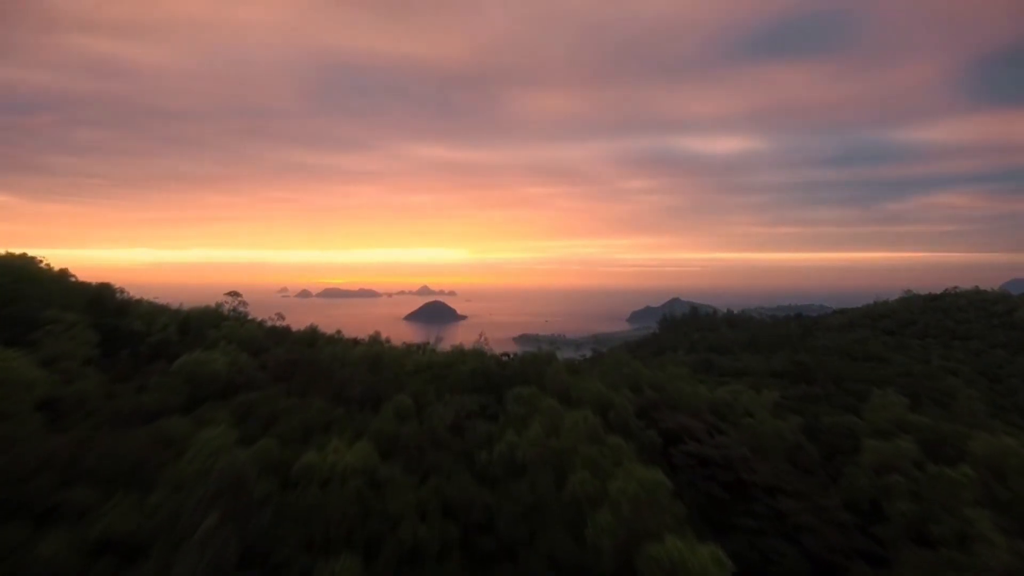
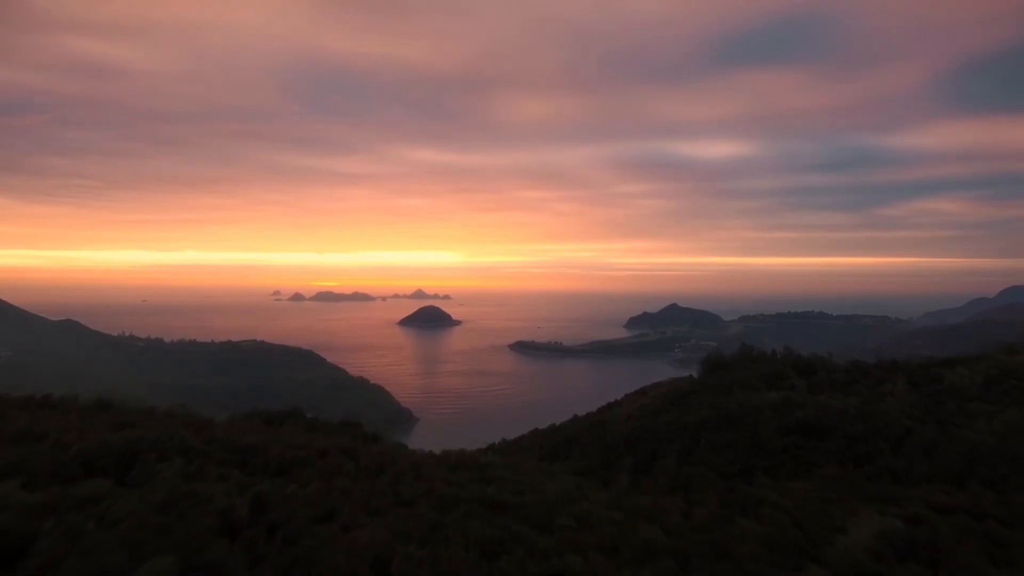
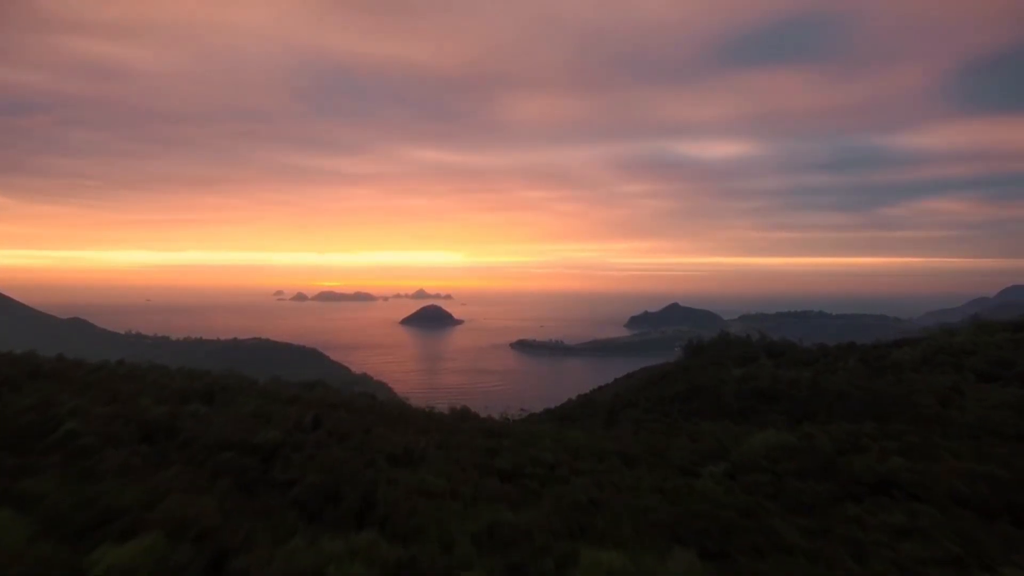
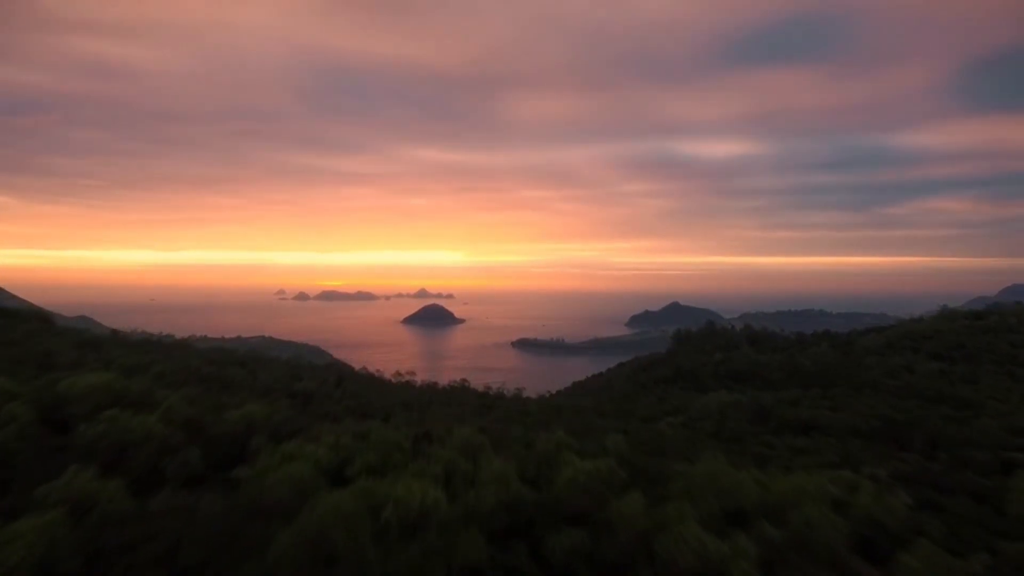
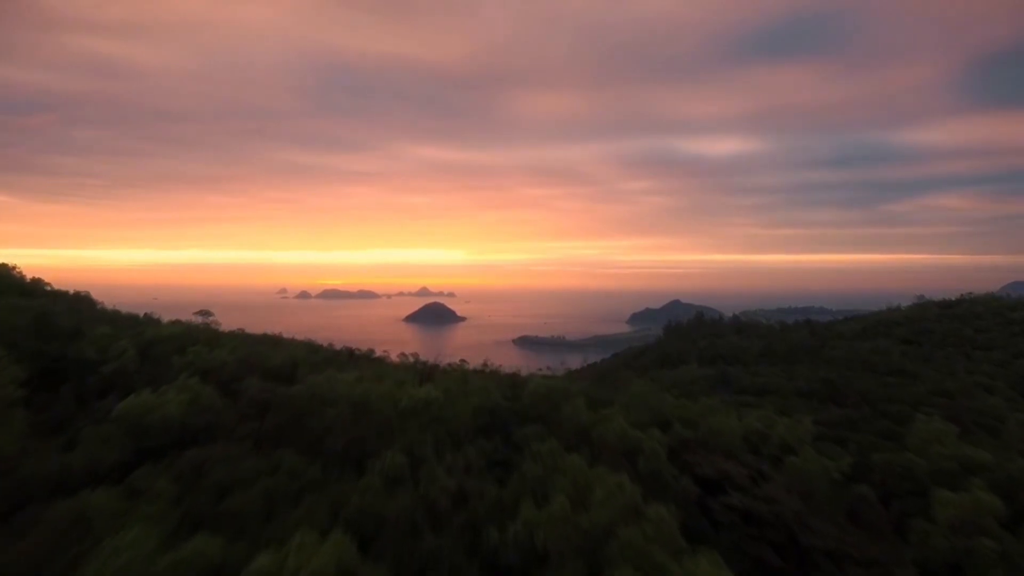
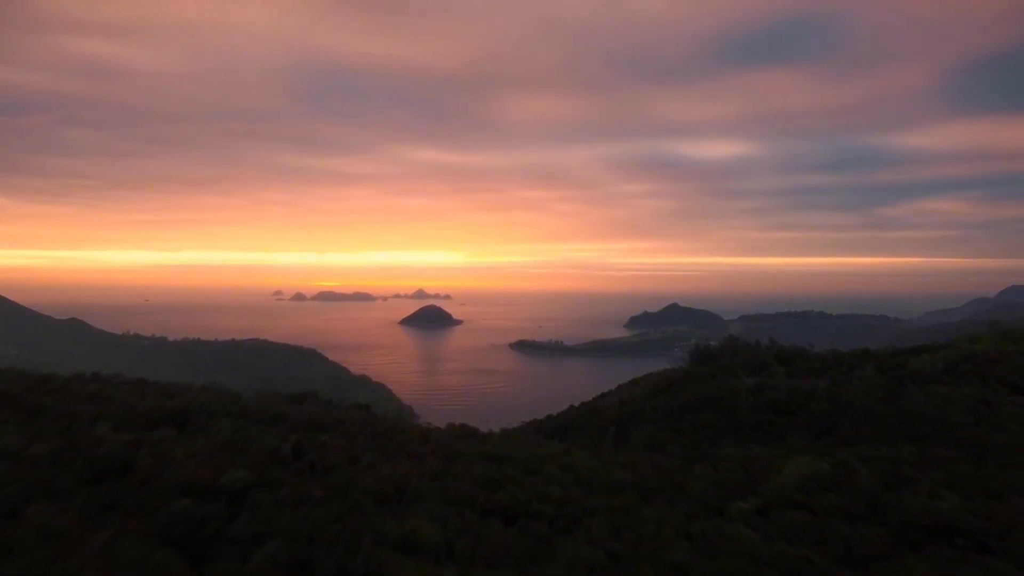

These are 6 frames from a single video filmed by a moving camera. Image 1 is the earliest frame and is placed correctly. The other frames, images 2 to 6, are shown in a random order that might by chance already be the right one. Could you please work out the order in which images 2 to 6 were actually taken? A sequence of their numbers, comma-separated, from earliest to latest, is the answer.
5, 4, 3, 6, 2
